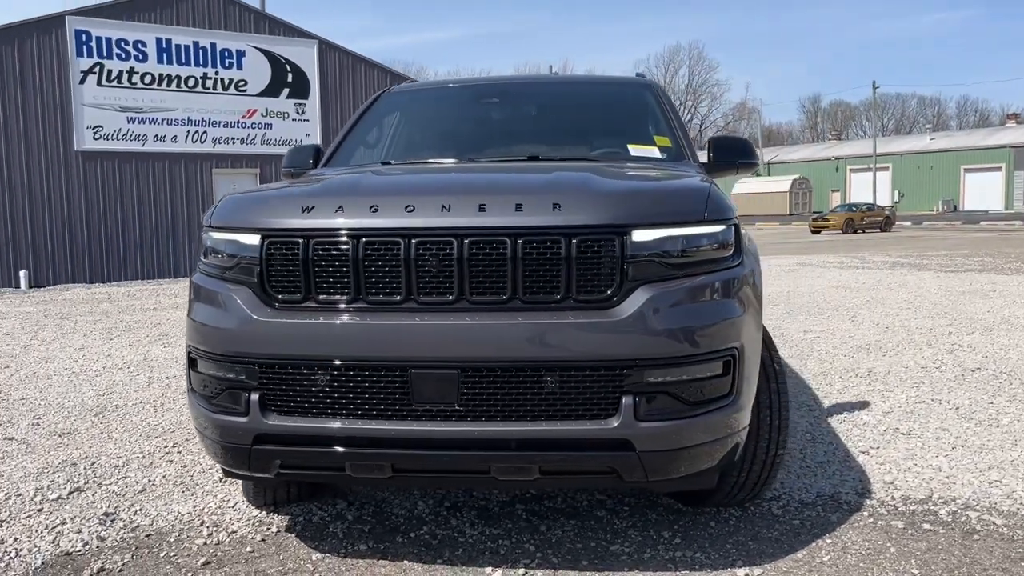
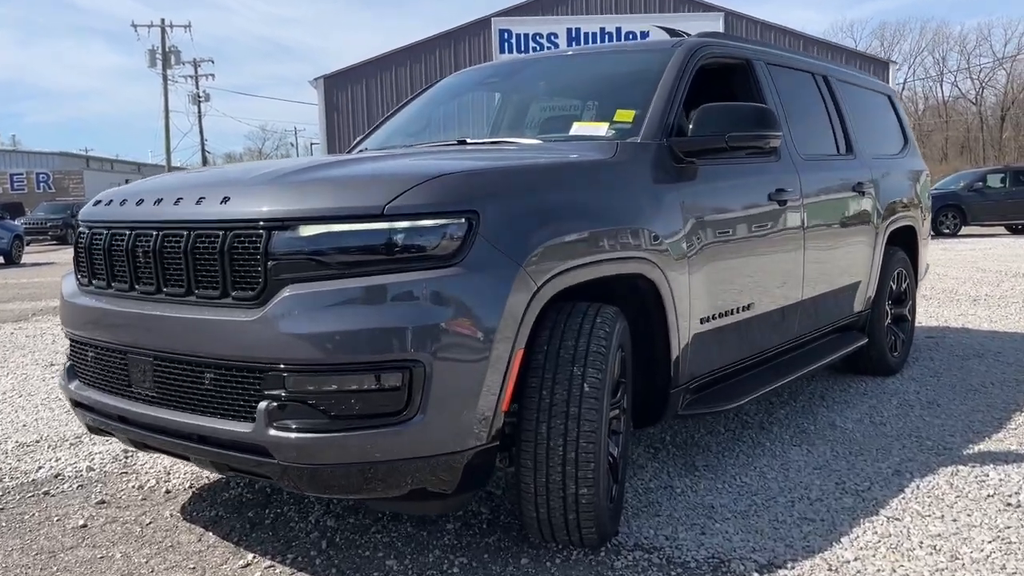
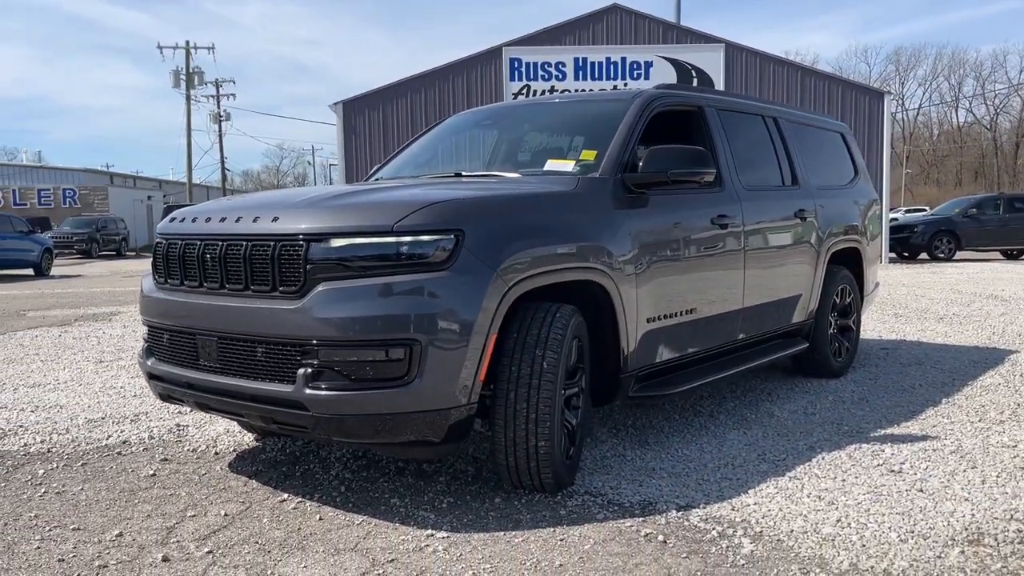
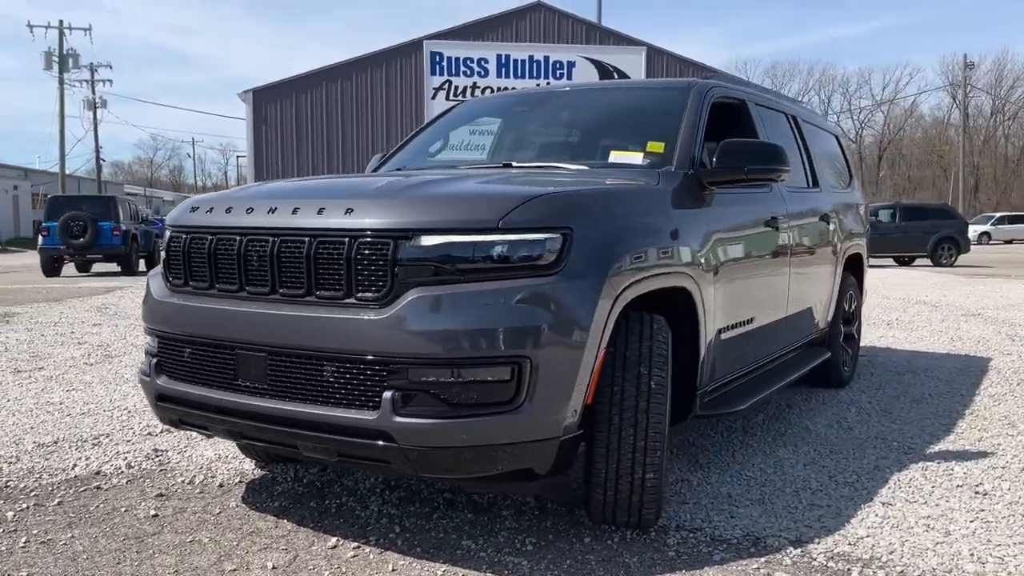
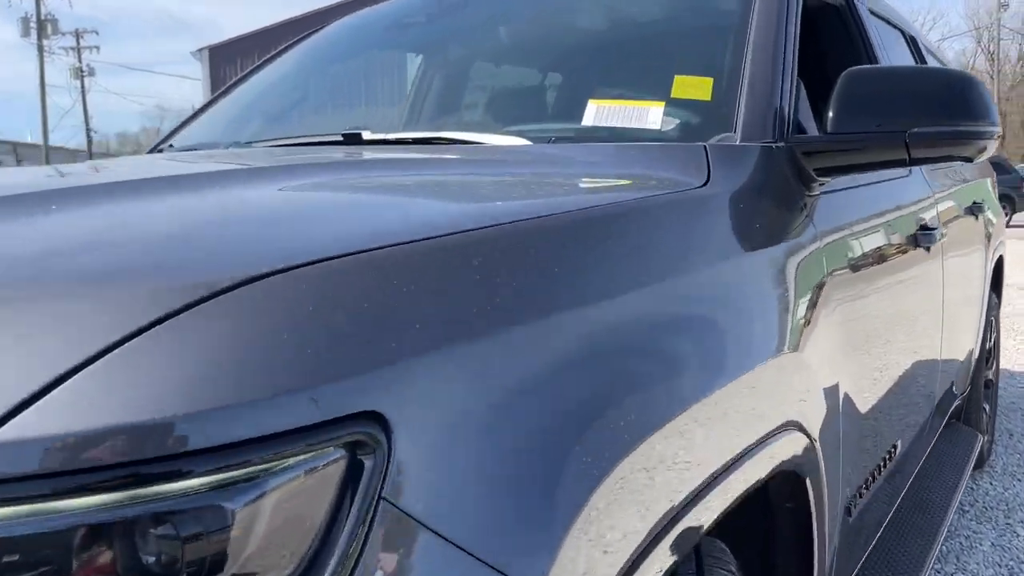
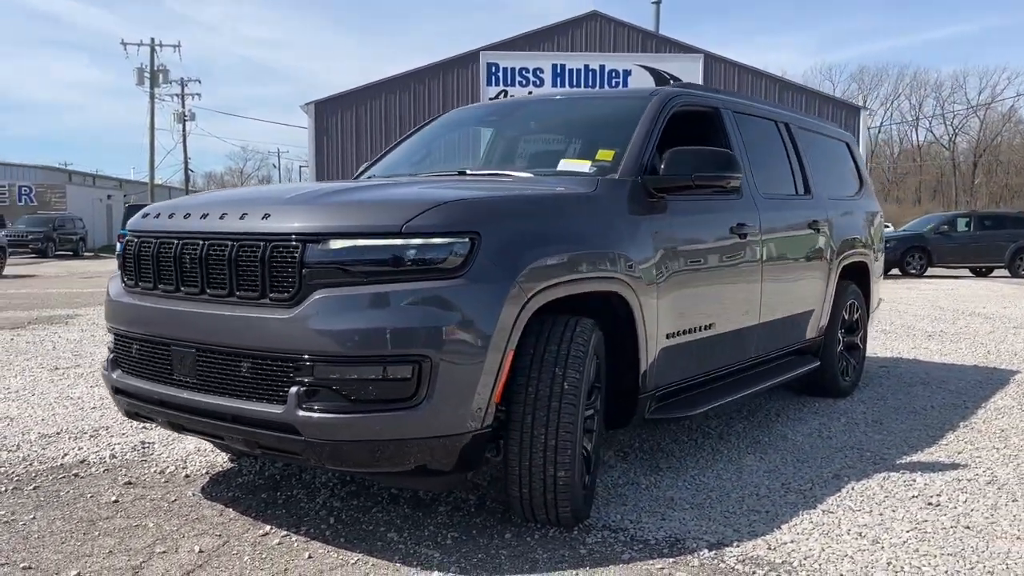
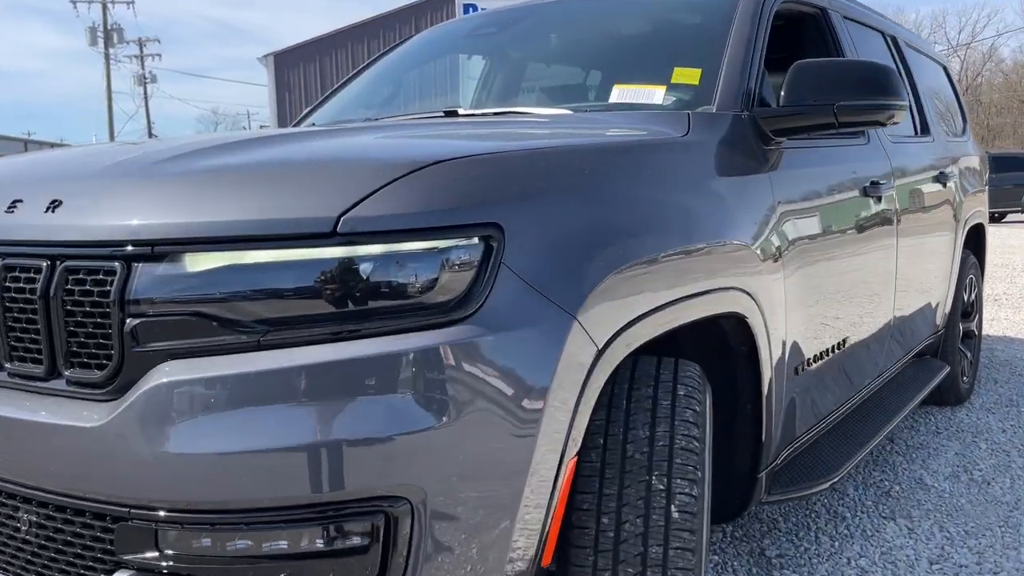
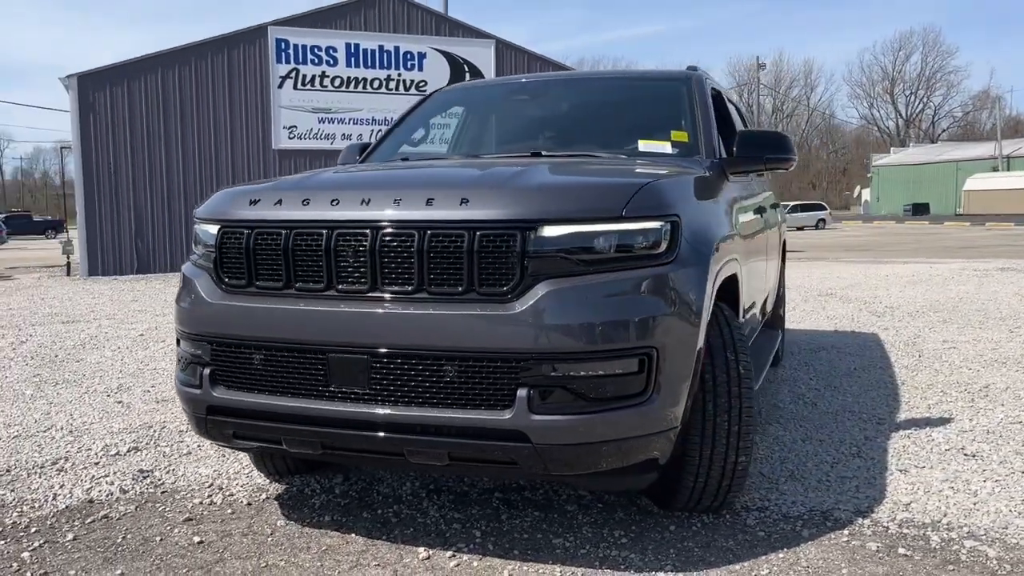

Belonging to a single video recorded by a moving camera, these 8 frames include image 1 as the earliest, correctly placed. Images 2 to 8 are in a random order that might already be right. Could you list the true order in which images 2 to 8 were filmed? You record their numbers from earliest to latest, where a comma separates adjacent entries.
8, 4, 6, 3, 2, 7, 5
